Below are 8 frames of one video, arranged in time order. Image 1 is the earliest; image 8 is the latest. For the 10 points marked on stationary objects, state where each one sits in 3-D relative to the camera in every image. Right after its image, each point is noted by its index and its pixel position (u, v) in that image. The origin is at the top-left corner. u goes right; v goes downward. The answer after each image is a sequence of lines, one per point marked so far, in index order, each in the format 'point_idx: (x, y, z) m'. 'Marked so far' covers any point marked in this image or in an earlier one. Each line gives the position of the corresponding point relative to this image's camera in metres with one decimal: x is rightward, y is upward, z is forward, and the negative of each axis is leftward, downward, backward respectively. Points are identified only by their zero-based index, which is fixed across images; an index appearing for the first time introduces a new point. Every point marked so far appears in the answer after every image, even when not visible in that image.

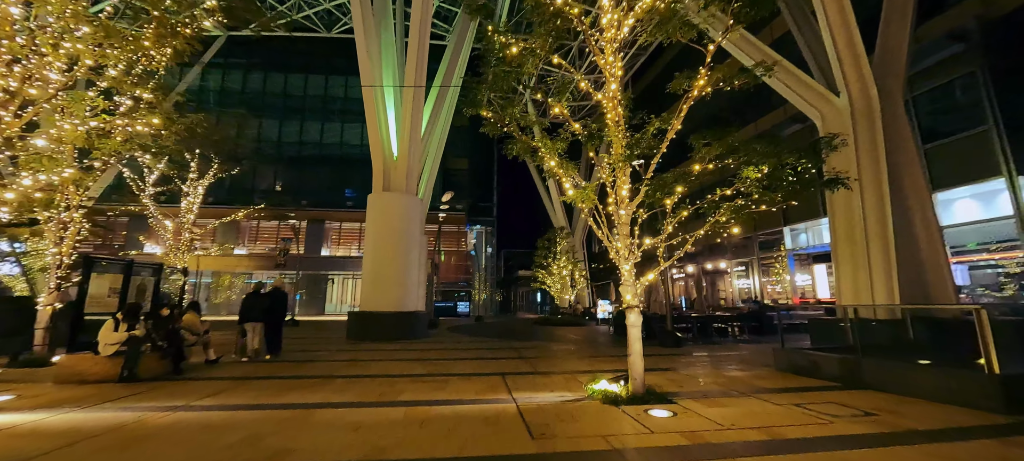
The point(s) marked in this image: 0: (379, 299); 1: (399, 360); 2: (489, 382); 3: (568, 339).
0: (-4.5, -2.4, +13.1) m
1: (-2.5, -2.8, +8.3) m
2: (-0.4, -2.4, +5.9) m
3: (+1.9, -3.7, +13.1) m
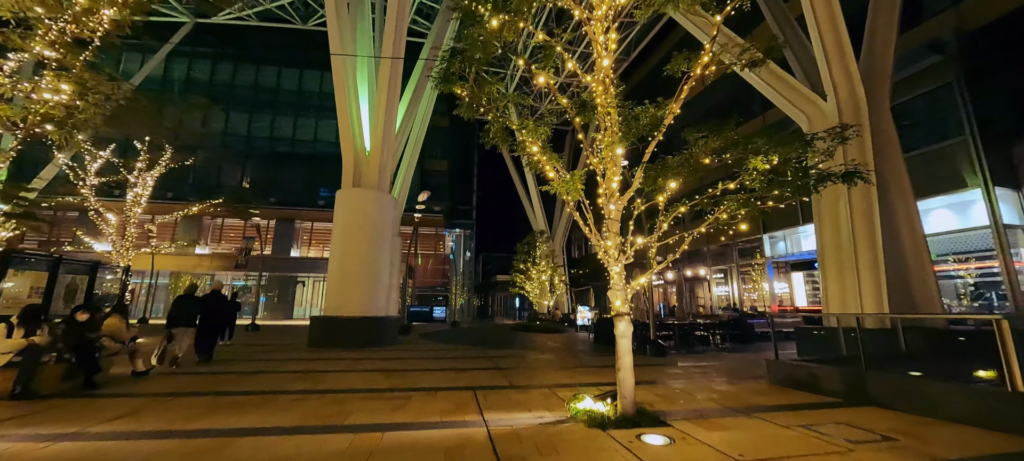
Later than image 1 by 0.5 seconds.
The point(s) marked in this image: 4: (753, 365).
0: (-5.3, -2.3, +12.1) m
1: (-3.0, -2.8, +7.5) m
2: (-0.7, -2.3, +5.2) m
3: (+1.1, -3.8, +12.5) m
4: (+5.3, -3.0, +8.4) m
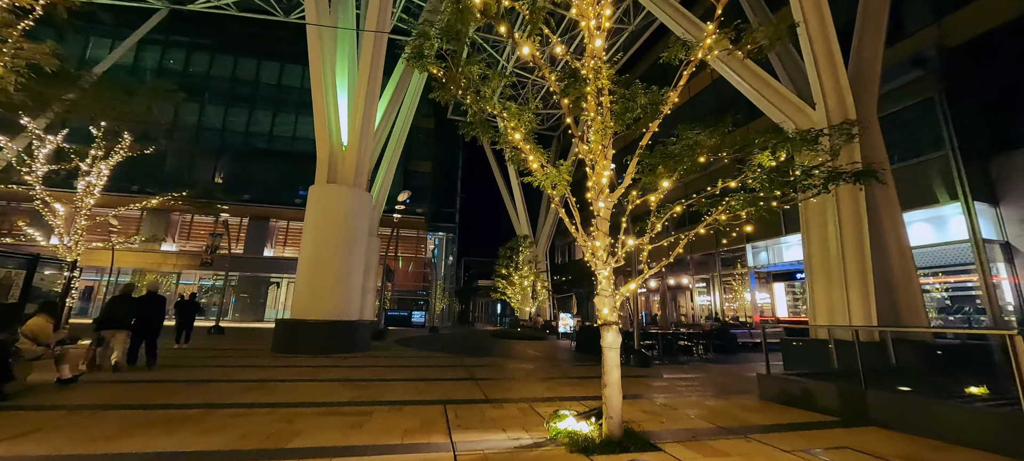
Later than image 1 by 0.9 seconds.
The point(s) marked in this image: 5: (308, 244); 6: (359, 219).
0: (-5.9, -2.2, +11.4) m
1: (-3.4, -2.7, +6.8) m
2: (-1.1, -2.2, +4.6) m
3: (+0.4, -3.9, +12.0) m
4: (+4.8, -3.2, +8.1) m
5: (-6.3, -0.4, +11.8) m
6: (-5.0, +0.3, +12.6) m
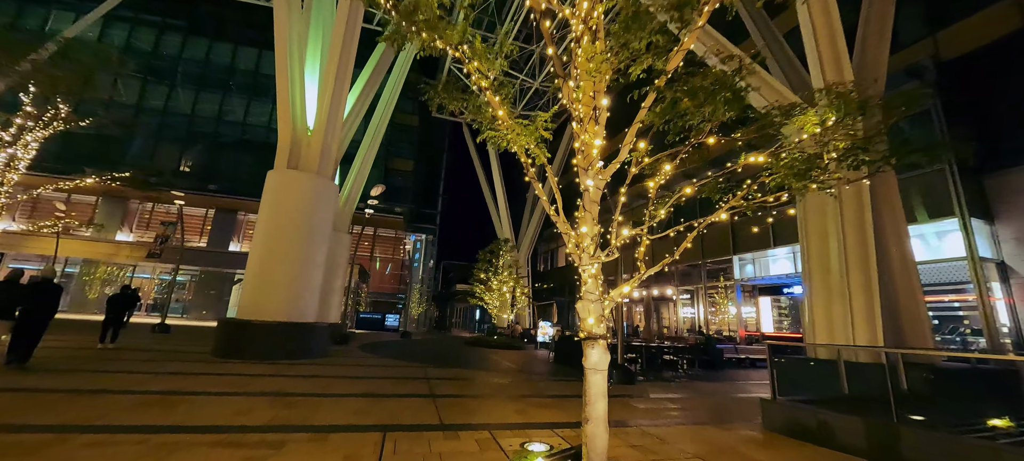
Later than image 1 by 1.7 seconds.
0: (-6.6, -2.0, +10.1) m
1: (-3.9, -2.4, +5.7) m
2: (-1.5, -2.0, +3.6) m
3: (-0.4, -3.9, +11.0) m
4: (+4.2, -3.3, +7.3) m
5: (-7.0, -0.2, +10.5) m
6: (-5.7, +0.6, +11.4) m
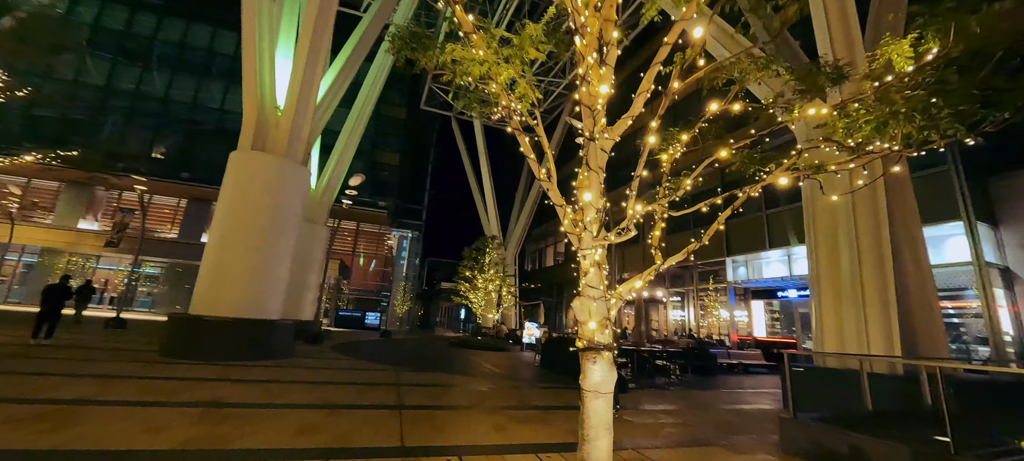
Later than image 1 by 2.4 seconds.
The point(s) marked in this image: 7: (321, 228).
0: (-7.0, -1.6, +9.1) m
1: (-4.2, -2.2, +4.8) m
2: (-1.7, -1.8, +2.8) m
3: (-0.8, -3.7, +10.1) m
4: (+3.9, -3.2, +6.6) m
5: (-7.3, +0.2, +9.5) m
6: (-6.1, +0.9, +10.5) m
7: (-8.2, +0.1, +16.2) m
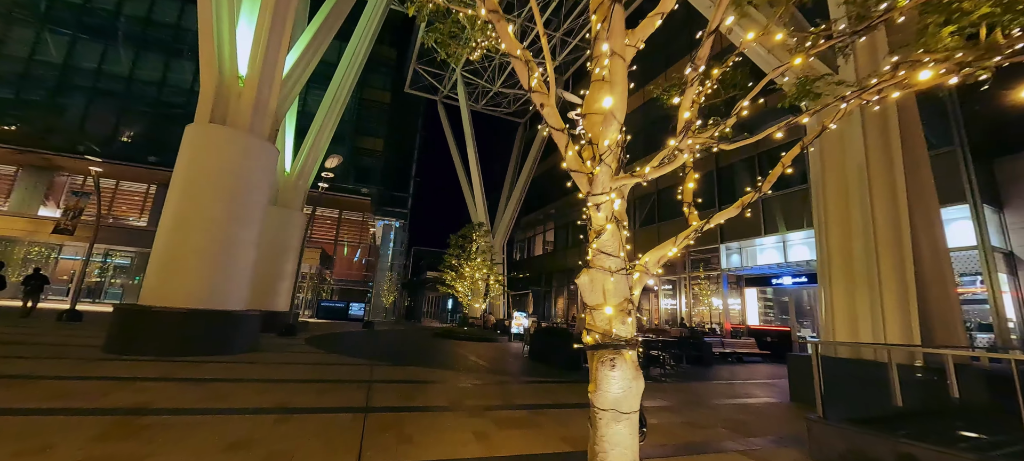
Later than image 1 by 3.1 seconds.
0: (-7.3, -1.2, +8.2) m
1: (-4.4, -1.9, +4.0) m
2: (-1.8, -1.6, +2.0) m
3: (-1.2, -3.3, +9.5) m
4: (+3.6, -2.9, +6.1) m
5: (-7.6, +0.6, +8.6) m
6: (-6.4, +1.3, +9.5) m
7: (-8.7, +0.7, +15.2) m
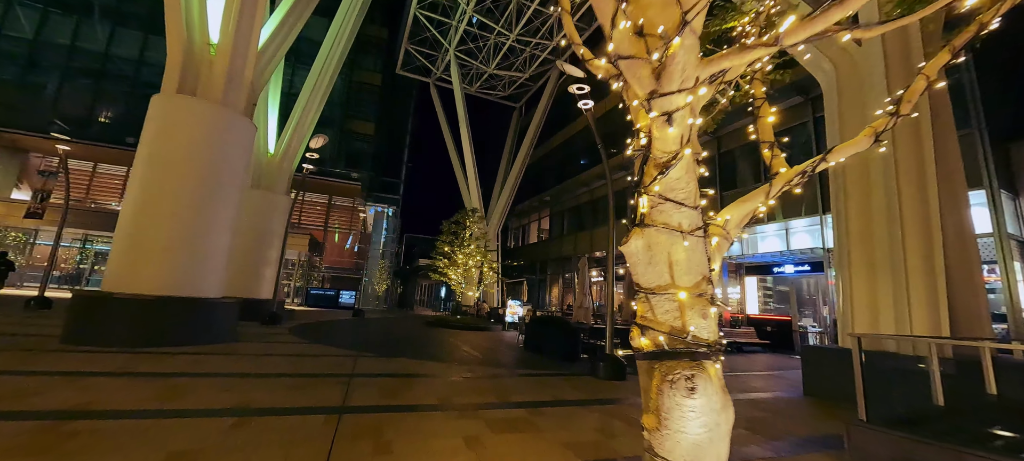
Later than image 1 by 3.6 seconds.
0: (-7.4, -0.8, +7.6) m
1: (-4.4, -1.6, +3.4) m
2: (-1.8, -1.4, +1.5) m
3: (-1.3, -2.9, +9.0) m
4: (+3.6, -2.6, +5.6) m
5: (-7.7, +1.0, +7.8) m
6: (-6.5, +1.7, +8.8) m
7: (-8.9, +1.3, +14.4) m
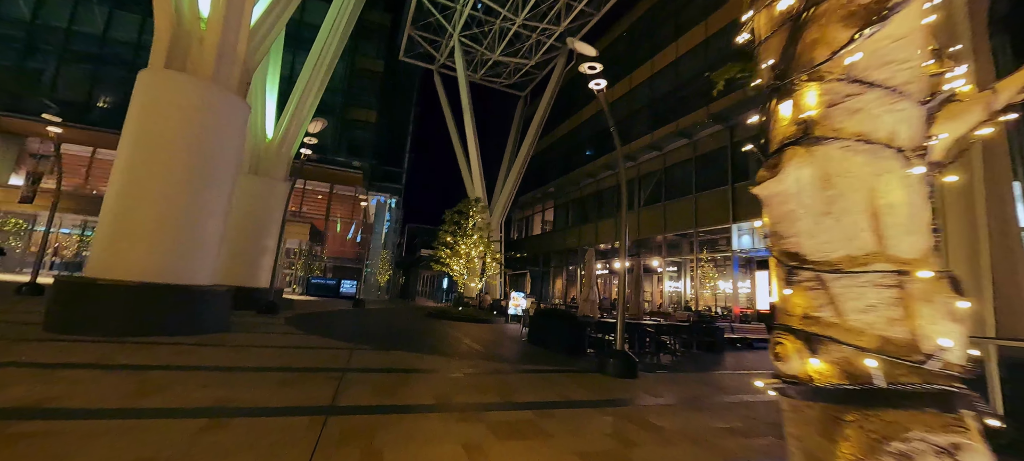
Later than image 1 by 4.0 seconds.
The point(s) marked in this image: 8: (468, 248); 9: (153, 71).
0: (-7.3, -0.5, +7.2) m
1: (-4.4, -1.4, +3.0) m
2: (-1.8, -1.3, +1.1) m
3: (-1.2, -2.6, +8.6) m
4: (+3.6, -2.4, +5.2) m
5: (-7.6, +1.3, +7.4) m
6: (-6.4, +2.0, +8.4) m
7: (-8.7, +1.8, +14.0) m
8: (-2.3, -0.9, +19.5) m
9: (-7.4, +3.2, +7.8) m
